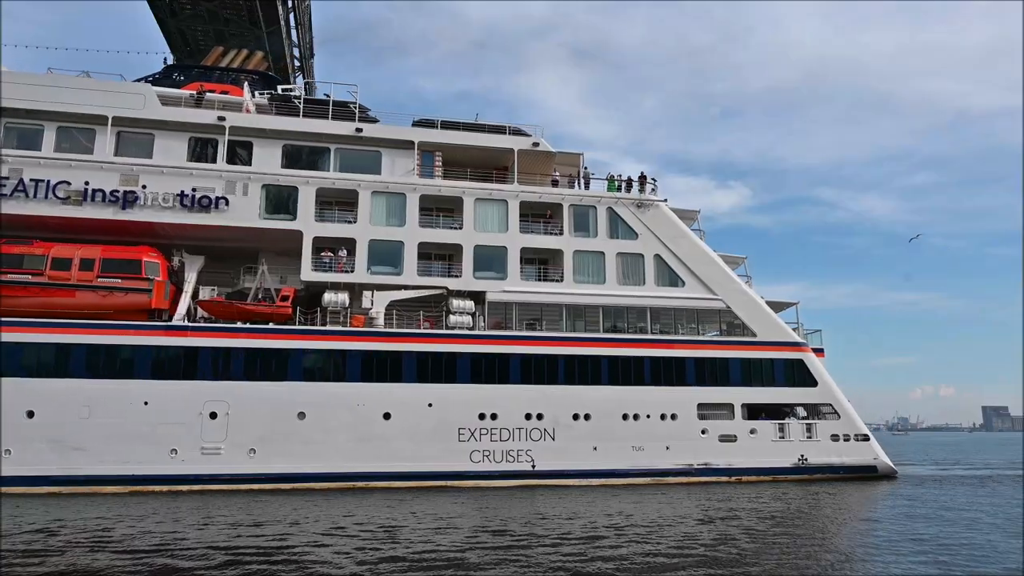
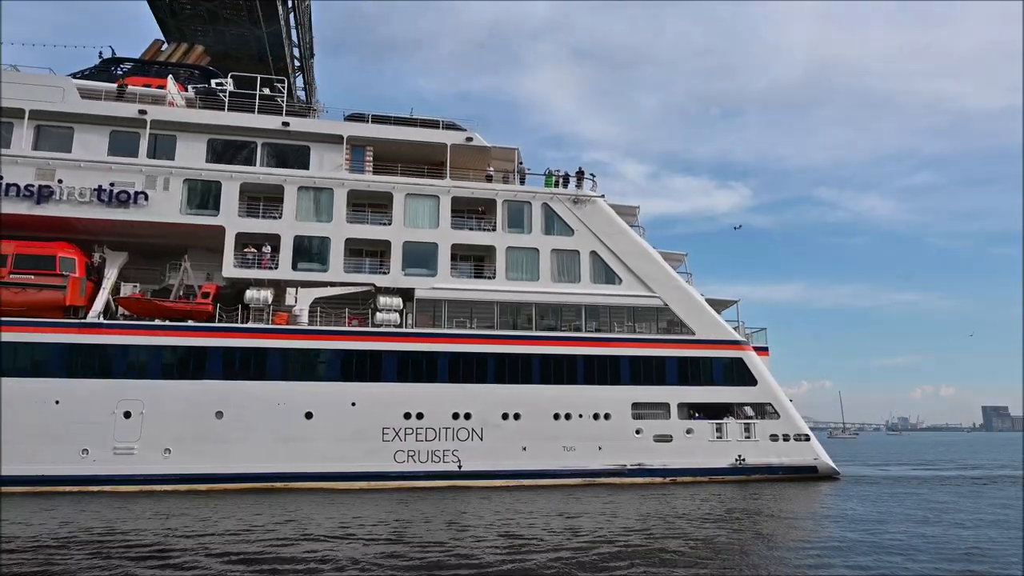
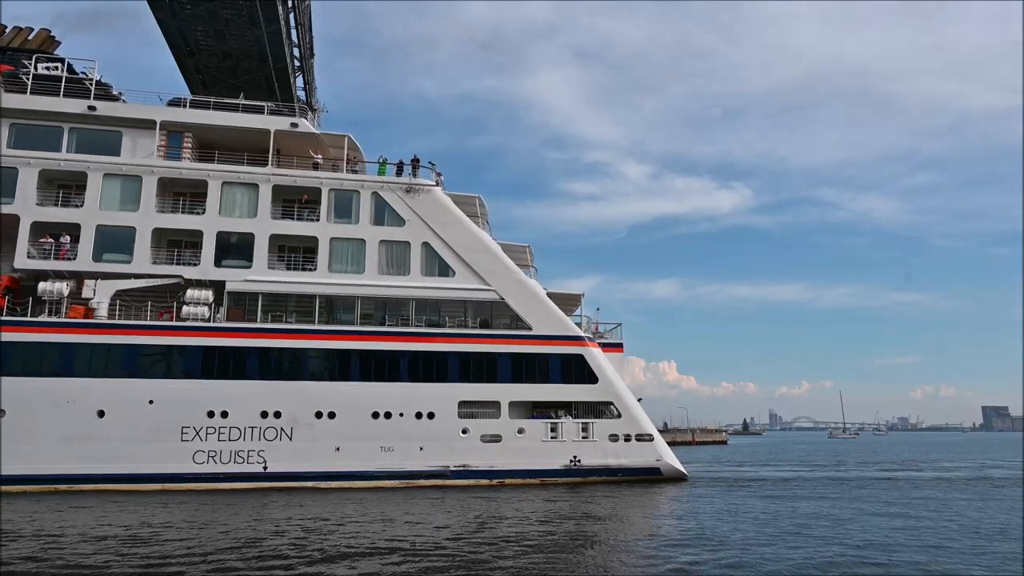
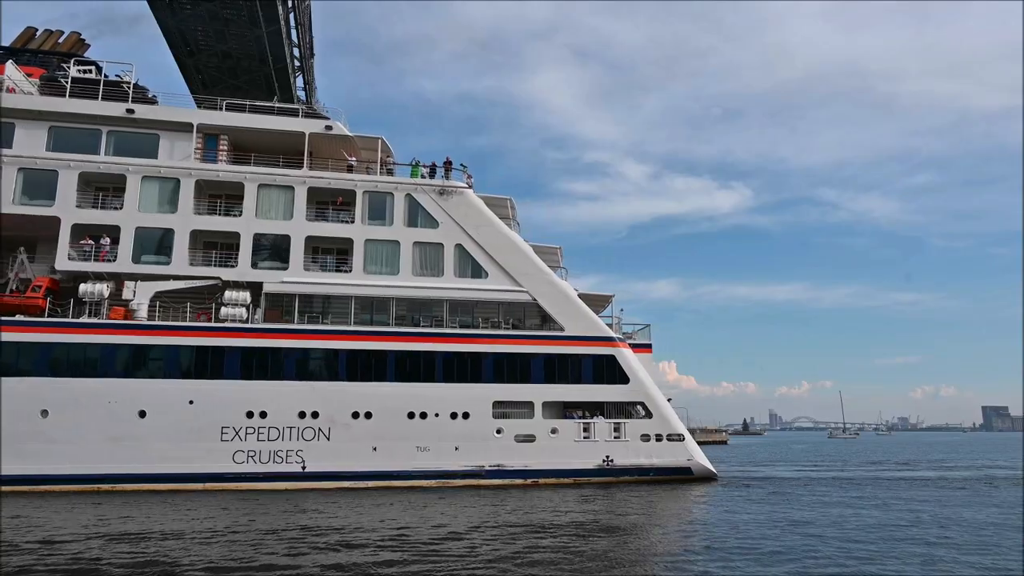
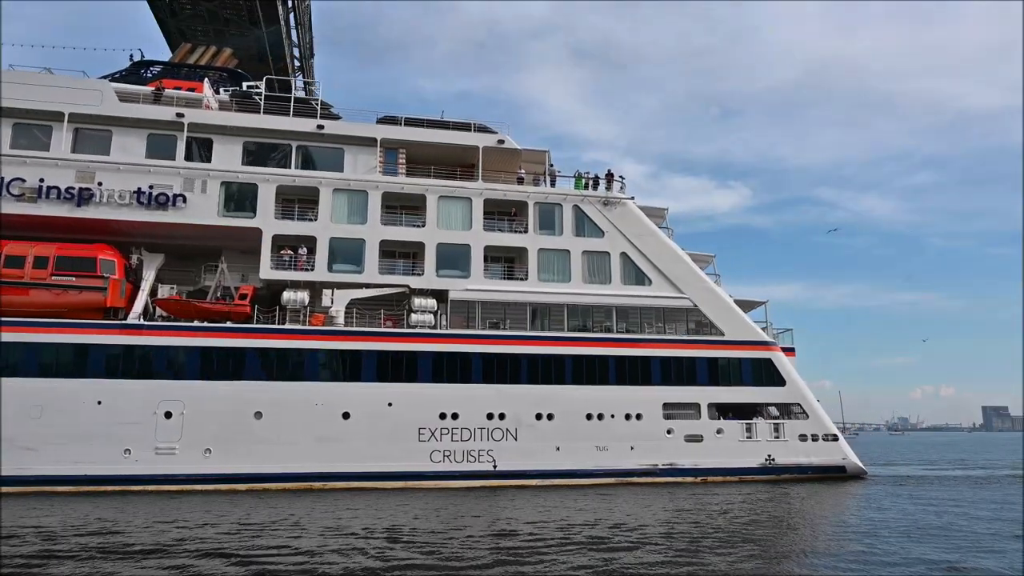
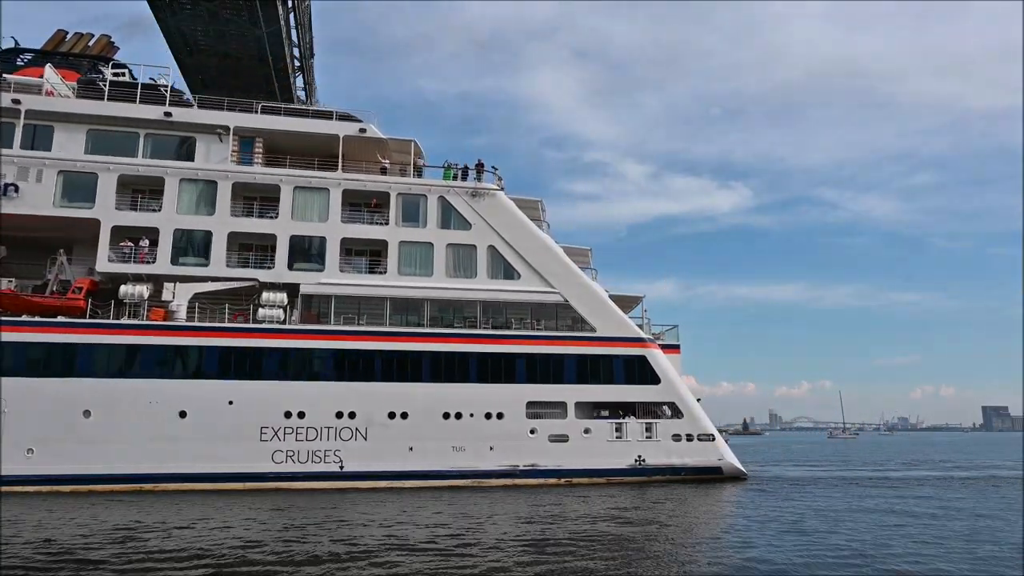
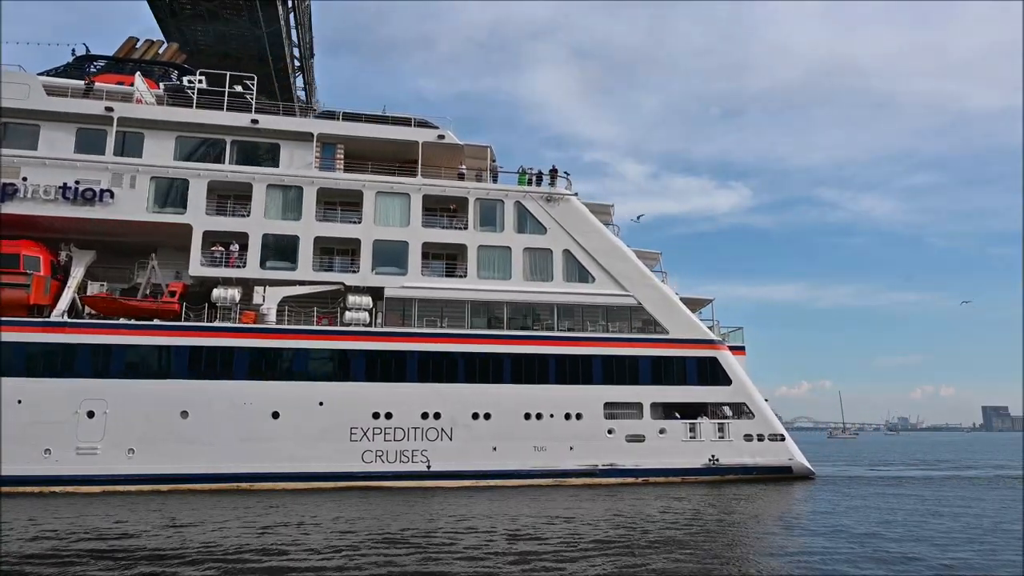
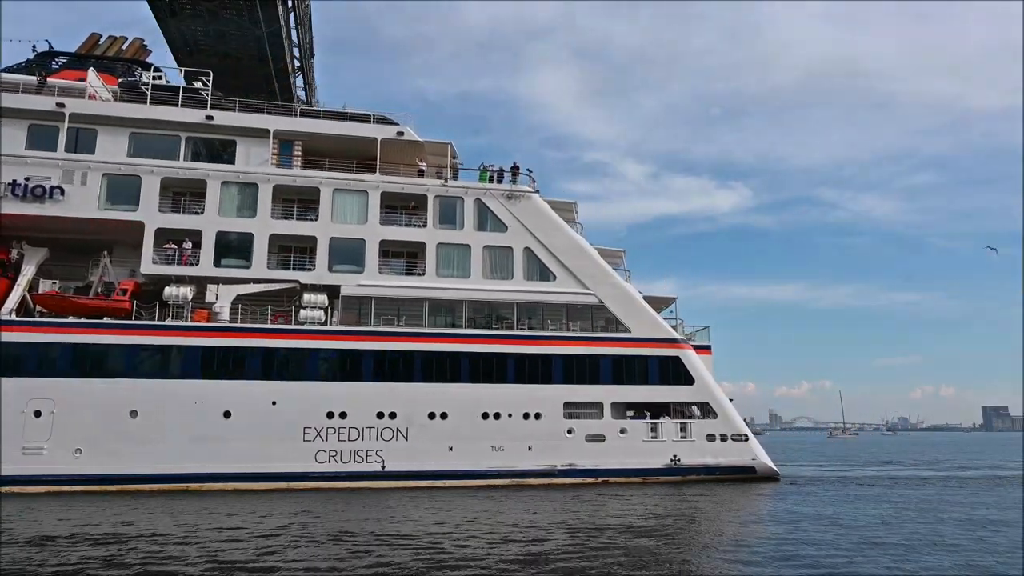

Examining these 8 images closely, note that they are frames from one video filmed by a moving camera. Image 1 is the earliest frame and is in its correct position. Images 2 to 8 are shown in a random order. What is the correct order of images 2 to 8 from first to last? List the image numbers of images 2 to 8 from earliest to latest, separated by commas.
5, 2, 7, 8, 6, 4, 3
